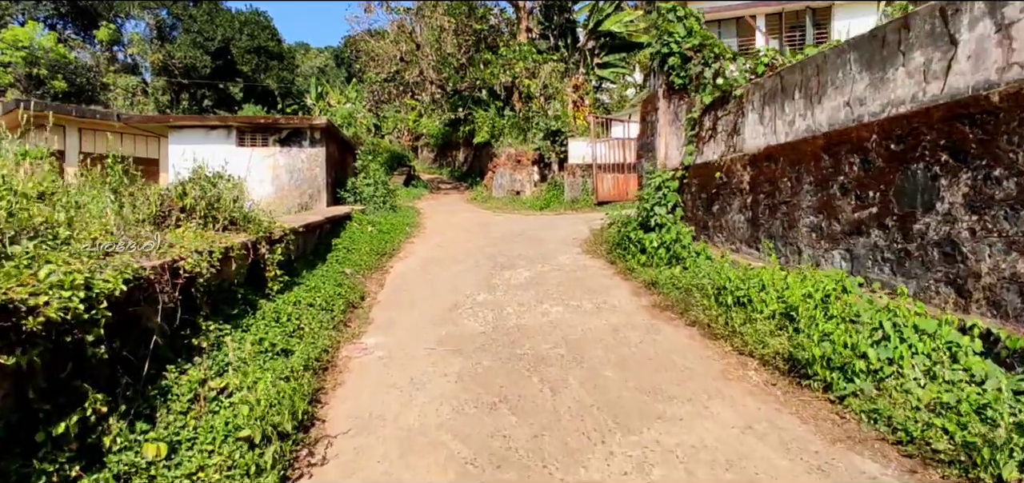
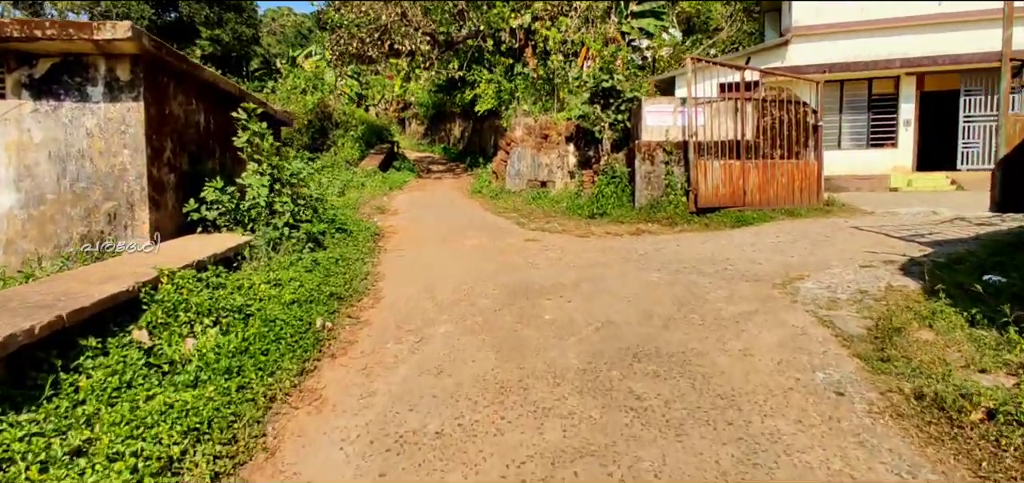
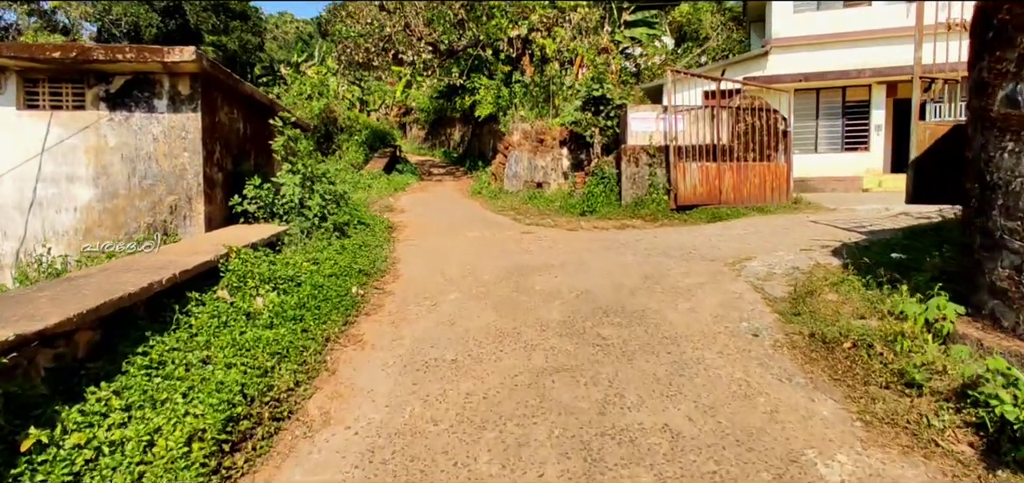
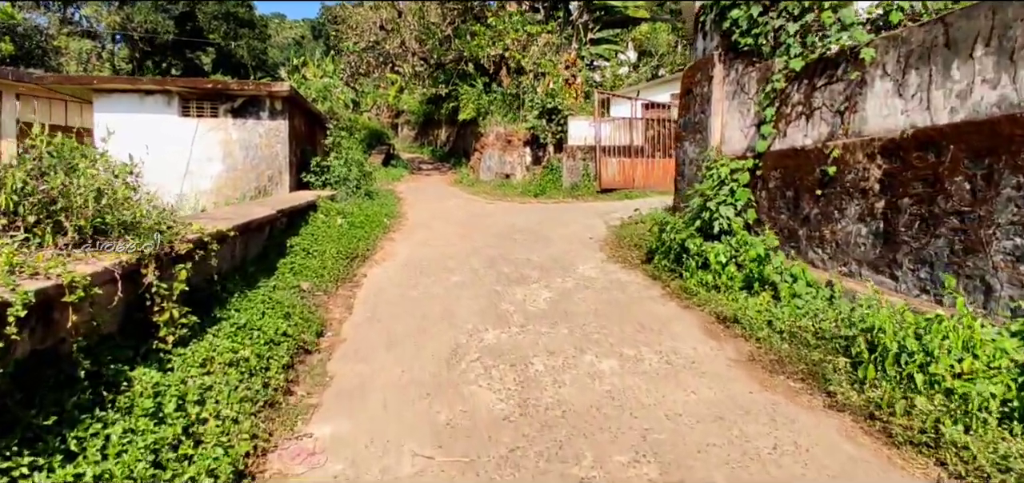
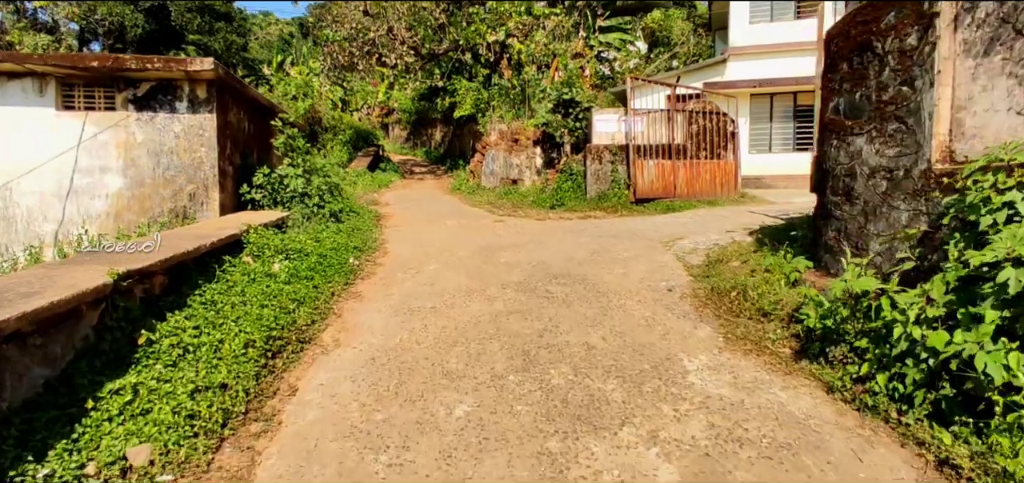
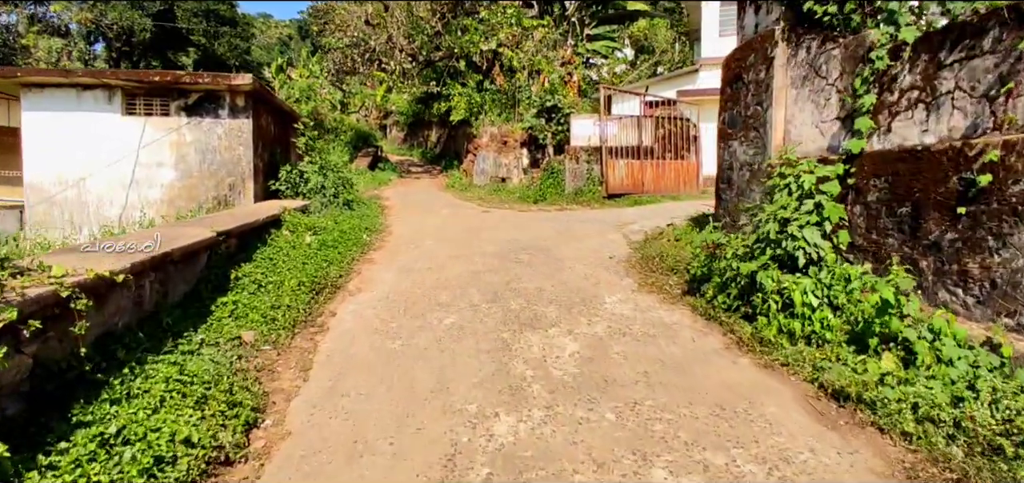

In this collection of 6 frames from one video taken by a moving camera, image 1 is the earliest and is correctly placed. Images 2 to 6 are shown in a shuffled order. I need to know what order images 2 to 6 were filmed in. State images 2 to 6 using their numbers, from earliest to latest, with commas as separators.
4, 6, 5, 3, 2
